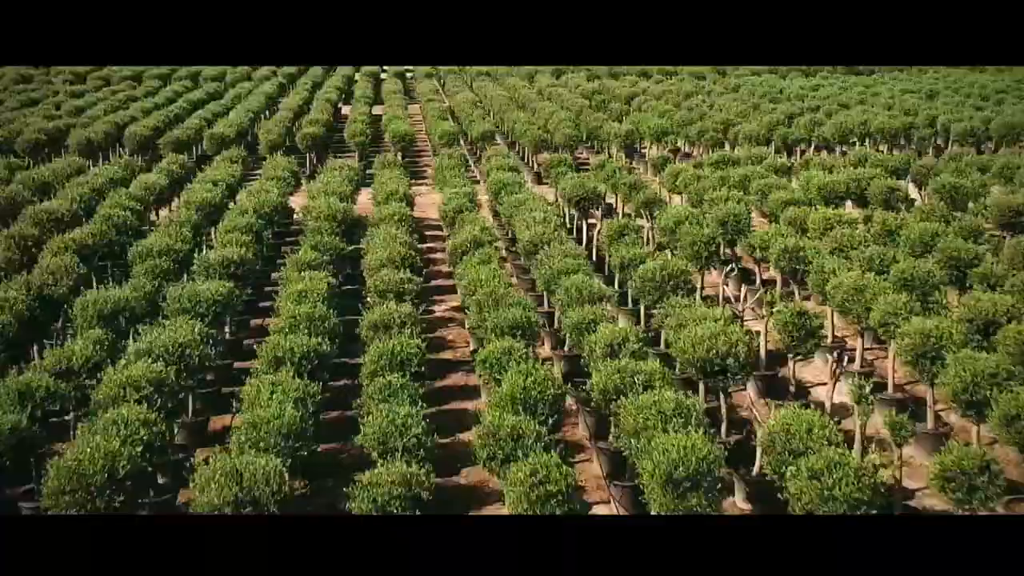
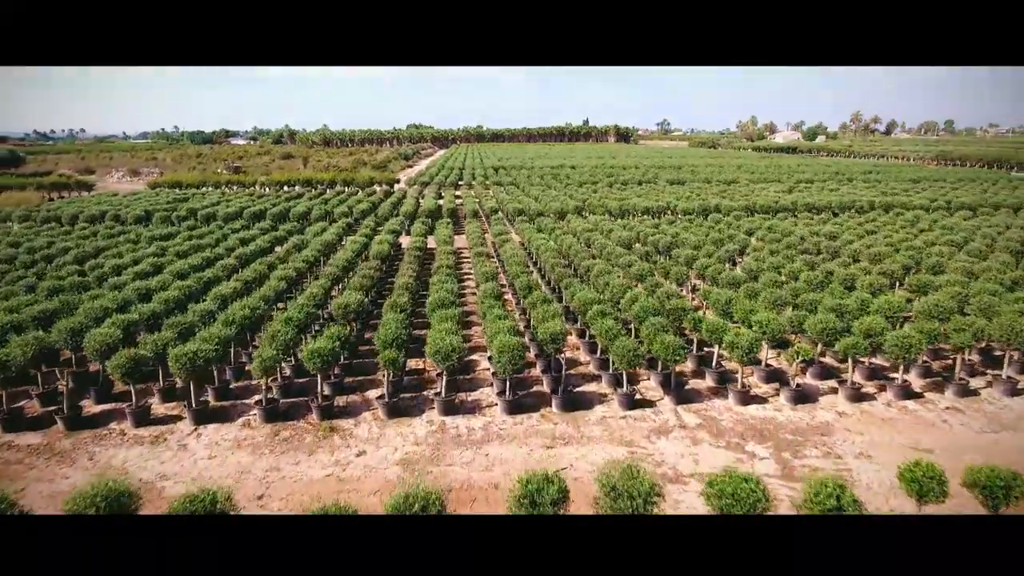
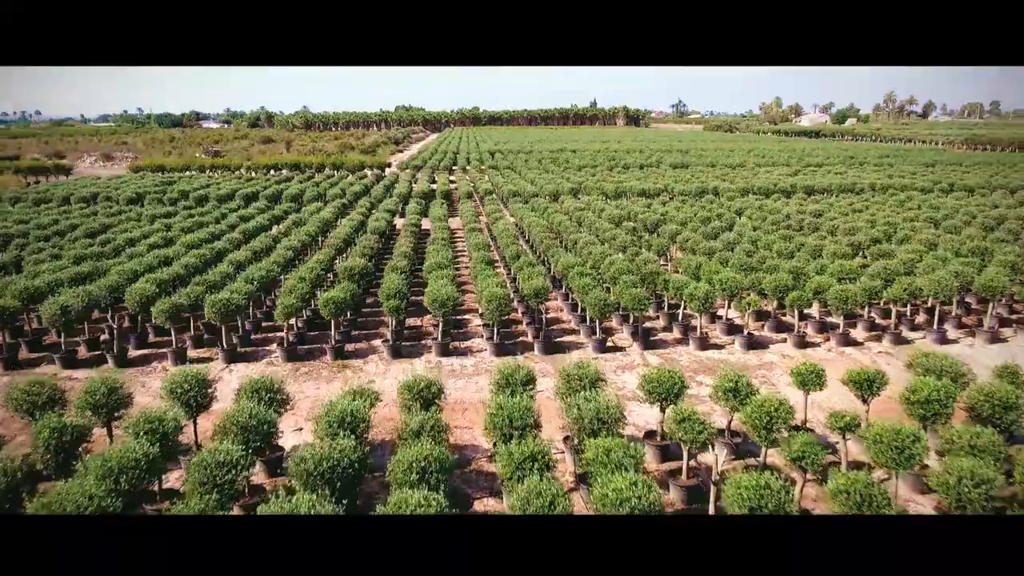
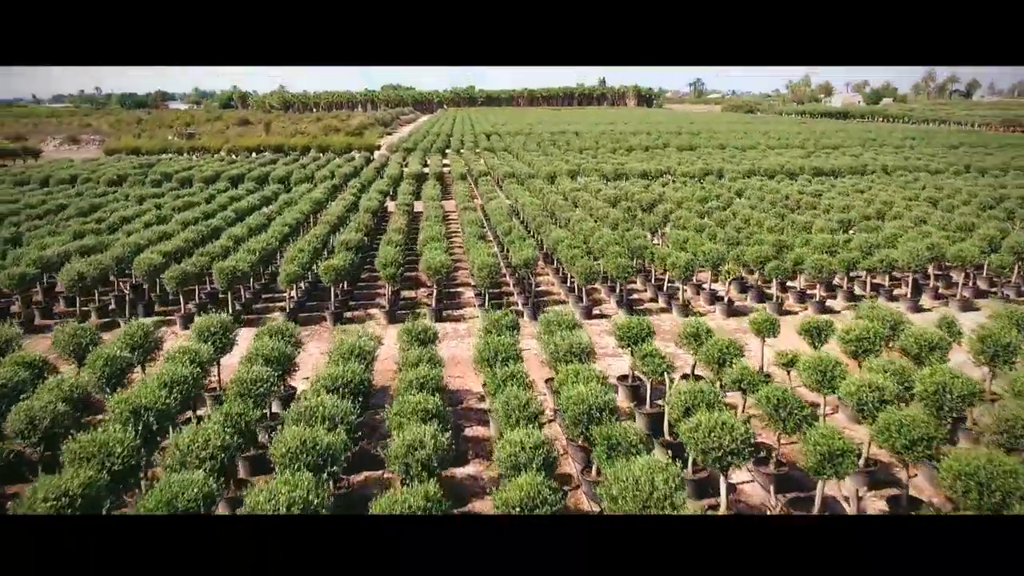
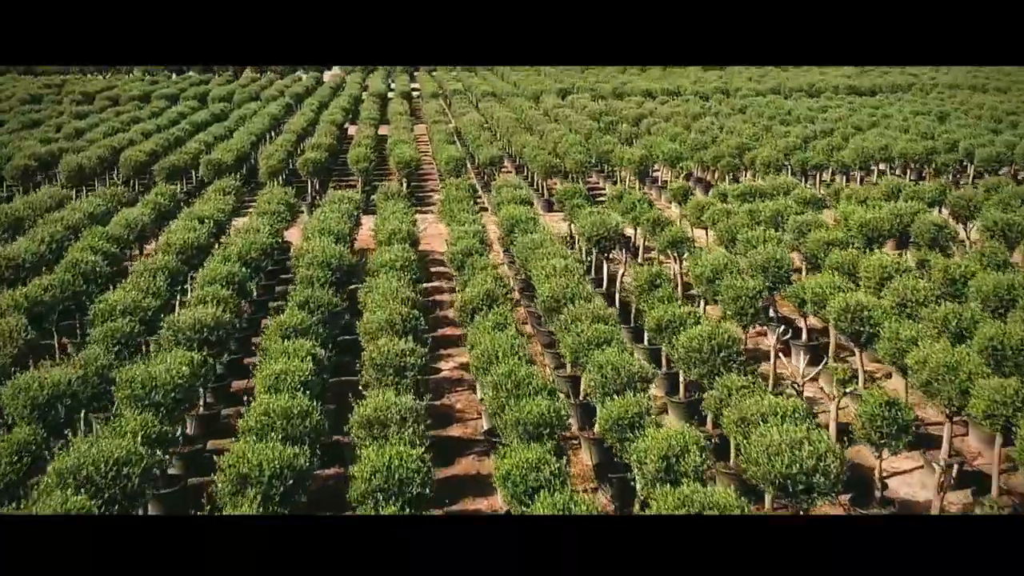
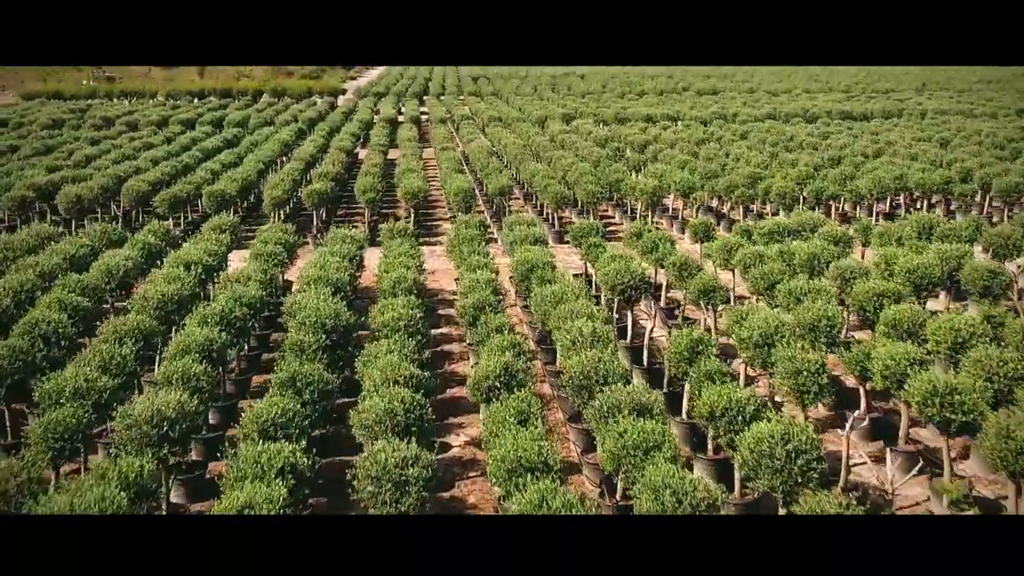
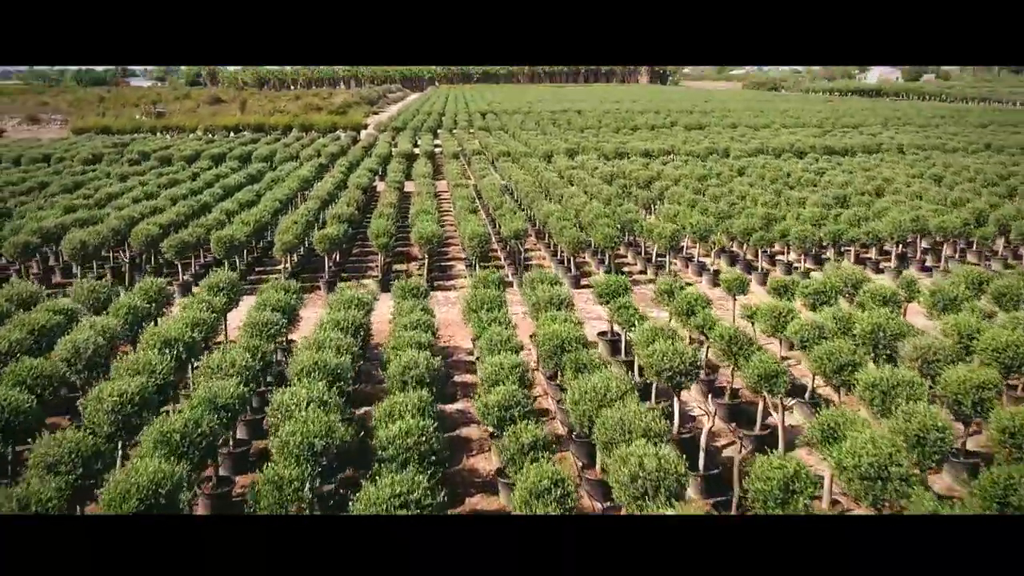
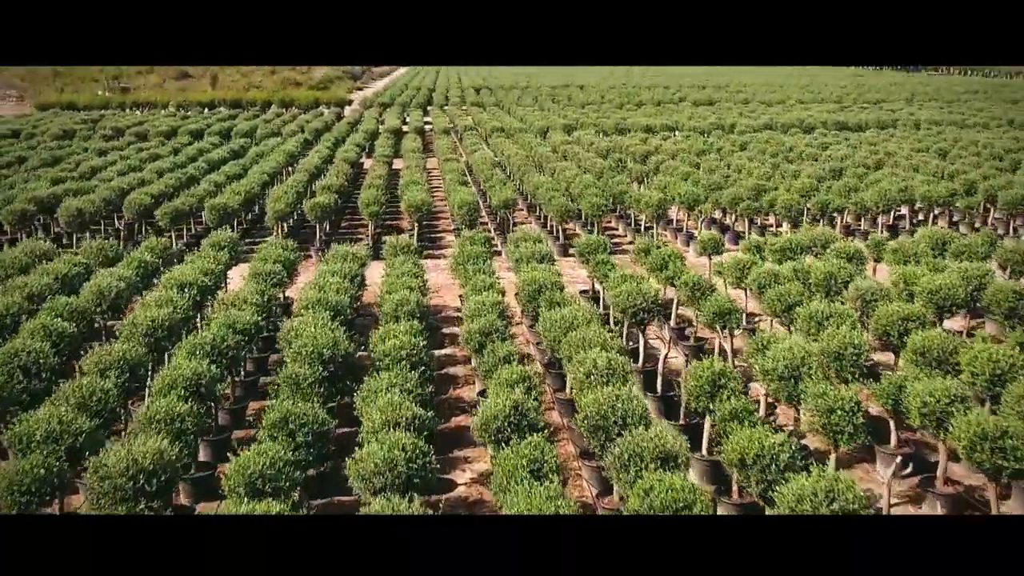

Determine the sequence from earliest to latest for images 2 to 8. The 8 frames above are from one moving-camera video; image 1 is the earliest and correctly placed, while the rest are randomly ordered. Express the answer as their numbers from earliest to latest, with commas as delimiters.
5, 6, 8, 7, 4, 3, 2
